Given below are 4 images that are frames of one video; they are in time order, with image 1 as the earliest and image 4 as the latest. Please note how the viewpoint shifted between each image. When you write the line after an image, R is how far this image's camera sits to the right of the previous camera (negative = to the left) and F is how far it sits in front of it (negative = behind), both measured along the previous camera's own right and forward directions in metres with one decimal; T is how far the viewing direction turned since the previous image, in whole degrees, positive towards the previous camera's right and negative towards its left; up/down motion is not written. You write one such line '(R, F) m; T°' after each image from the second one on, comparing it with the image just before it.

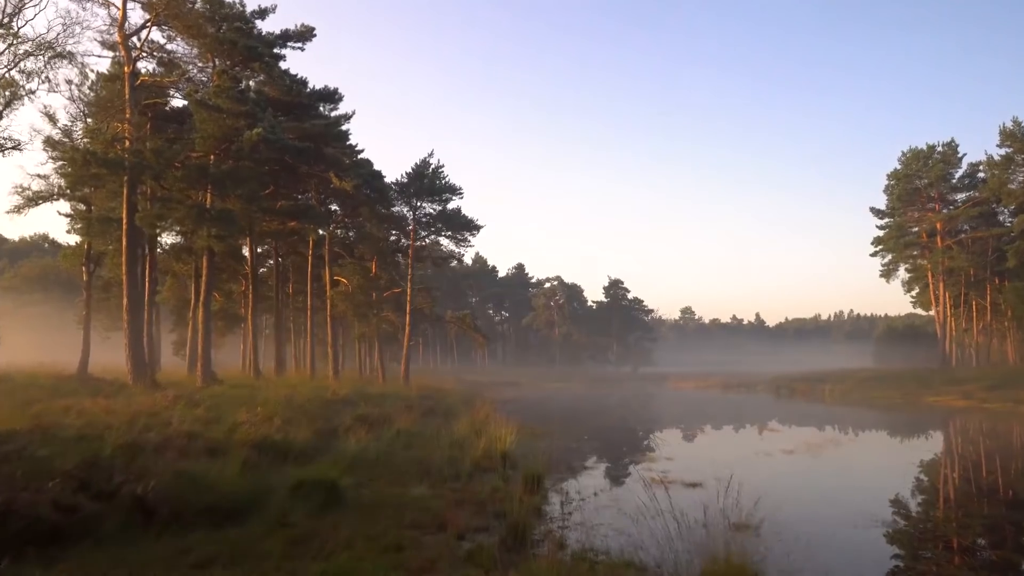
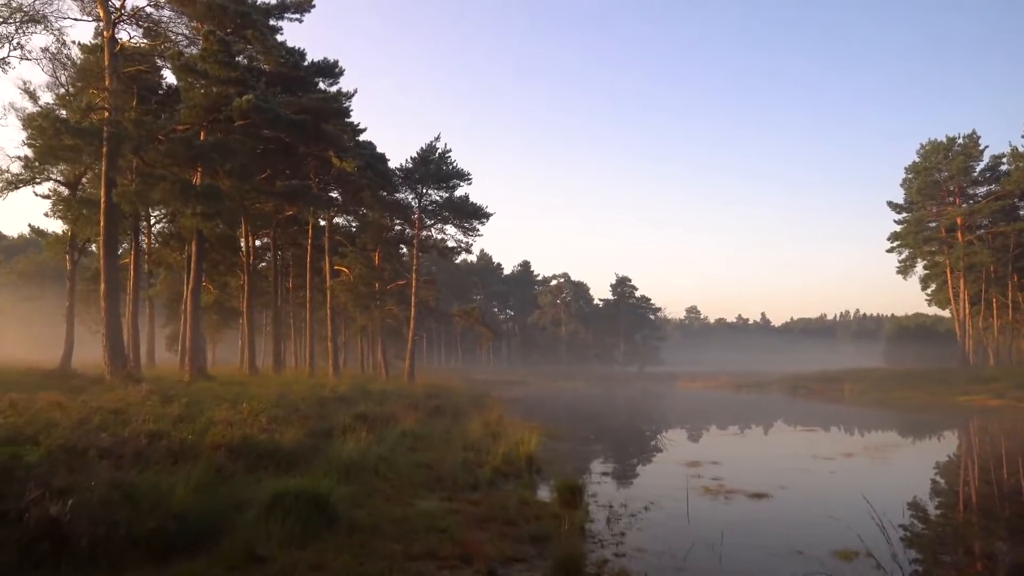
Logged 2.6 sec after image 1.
(-0.4, +2.0) m; 0°
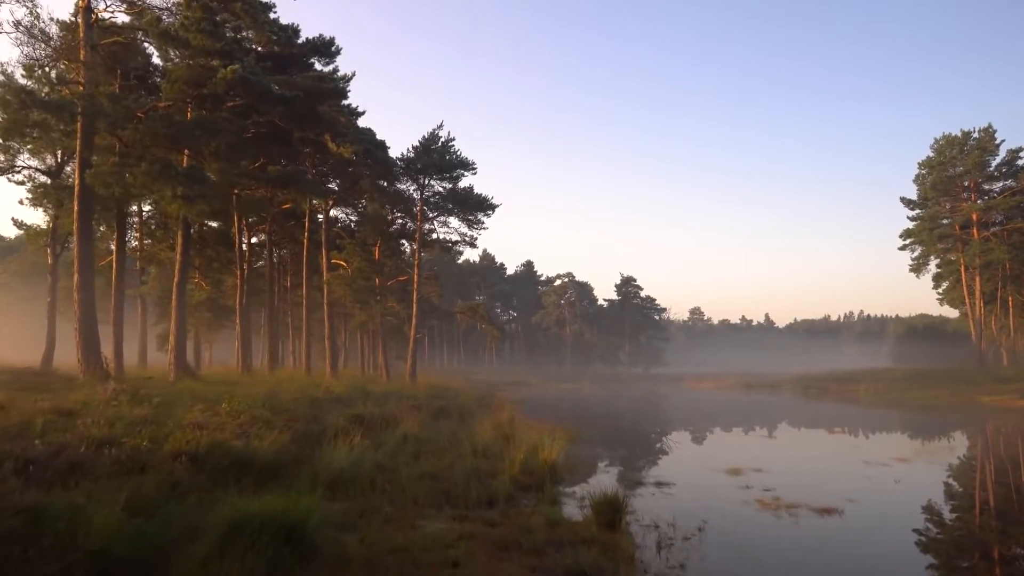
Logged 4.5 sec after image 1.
(-0.3, +1.7) m; 0°
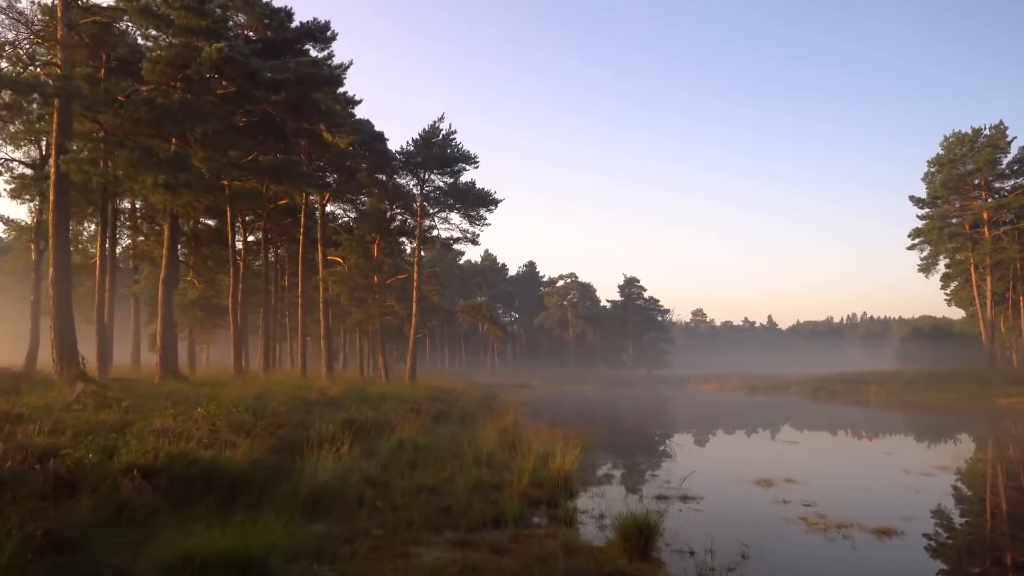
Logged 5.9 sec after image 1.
(-0.1, +1.2) m; 0°
